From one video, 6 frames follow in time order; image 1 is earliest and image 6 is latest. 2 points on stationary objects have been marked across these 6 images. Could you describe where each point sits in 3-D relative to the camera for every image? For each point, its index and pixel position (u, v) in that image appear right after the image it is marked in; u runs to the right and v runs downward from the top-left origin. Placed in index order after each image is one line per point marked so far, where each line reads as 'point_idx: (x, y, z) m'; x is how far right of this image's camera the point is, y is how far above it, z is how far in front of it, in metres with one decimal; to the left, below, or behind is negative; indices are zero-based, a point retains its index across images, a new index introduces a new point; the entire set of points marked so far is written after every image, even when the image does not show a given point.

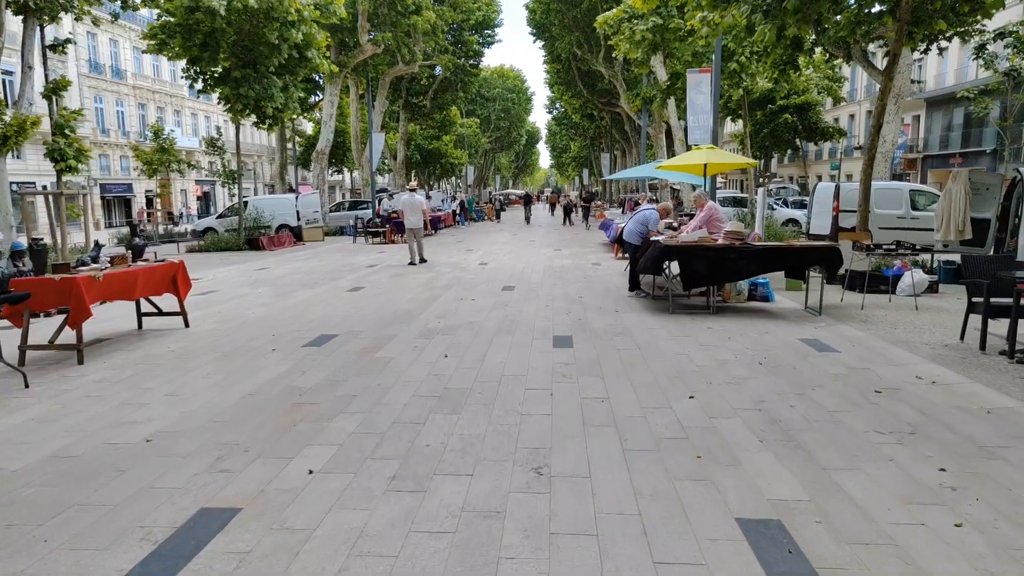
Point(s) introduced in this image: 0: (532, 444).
0: (+0.1, -1.0, +4.2) m
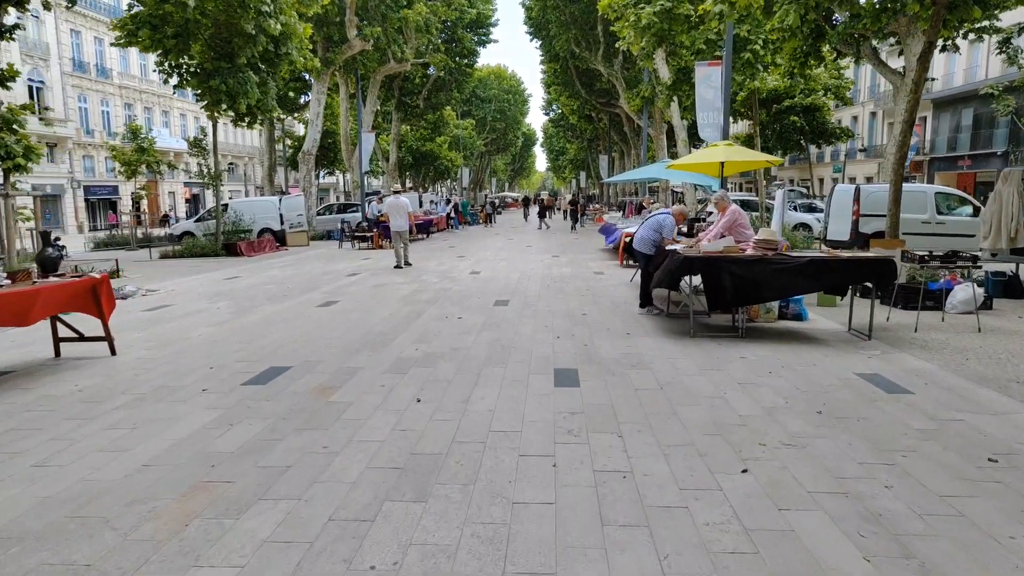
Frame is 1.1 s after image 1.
0: (+0.1, -1.2, +2.8) m
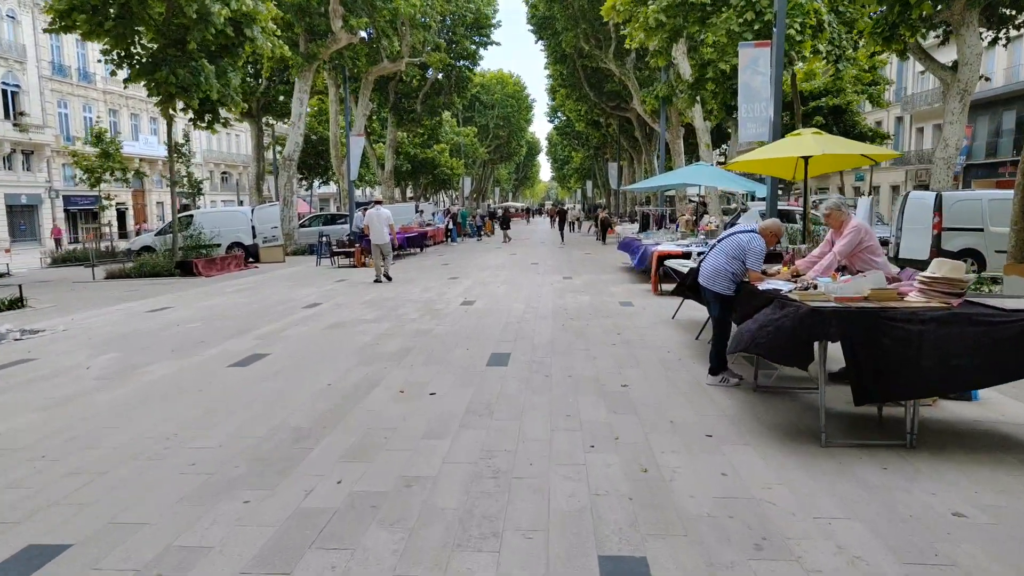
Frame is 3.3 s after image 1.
0: (+0.1, -1.6, -0.3) m
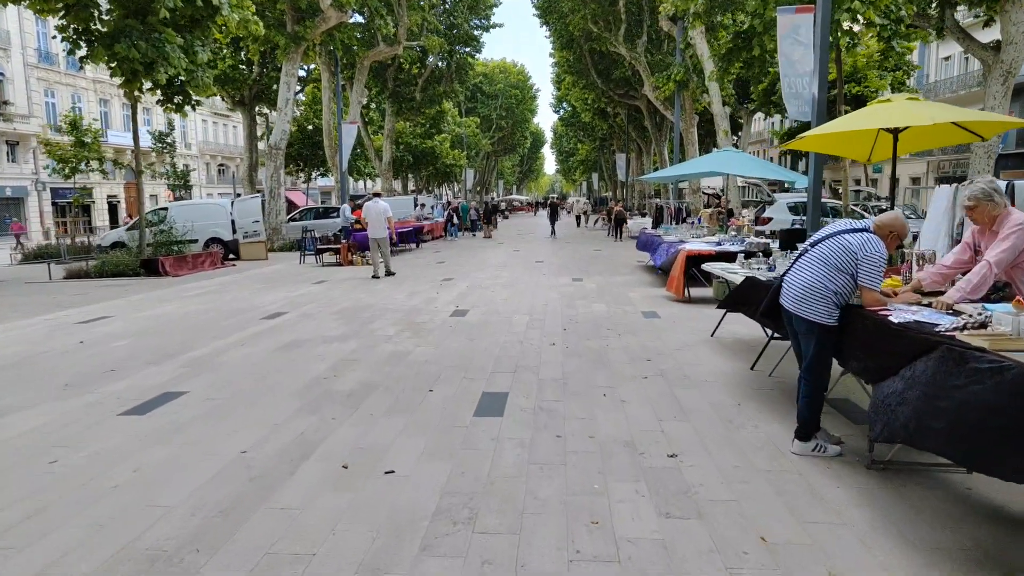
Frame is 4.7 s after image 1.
0: (0.0, -1.8, -2.2) m
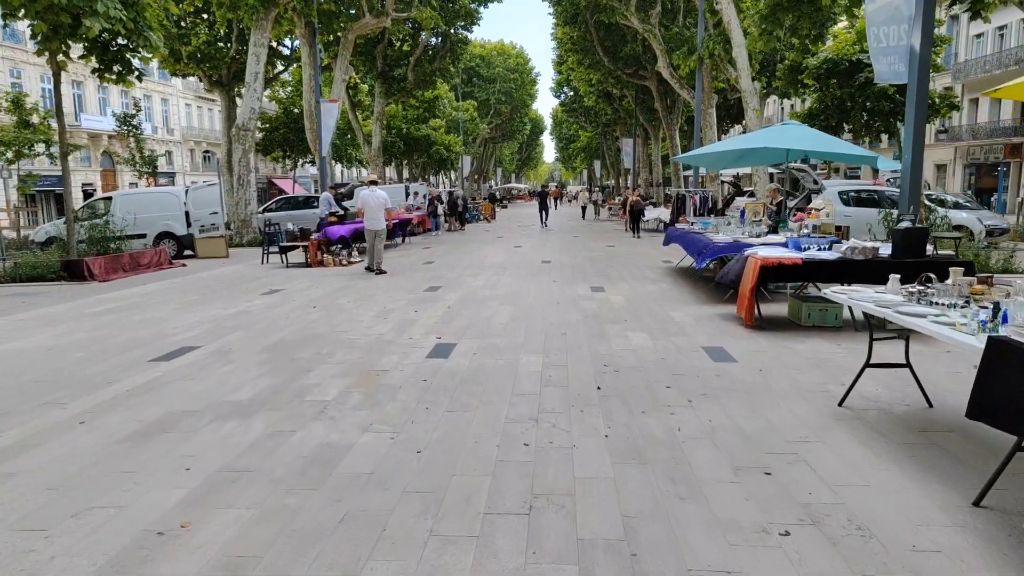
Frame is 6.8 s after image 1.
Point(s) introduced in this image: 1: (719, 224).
0: (+0.1, -2.2, -5.0) m
1: (+3.6, +1.1, +11.6) m
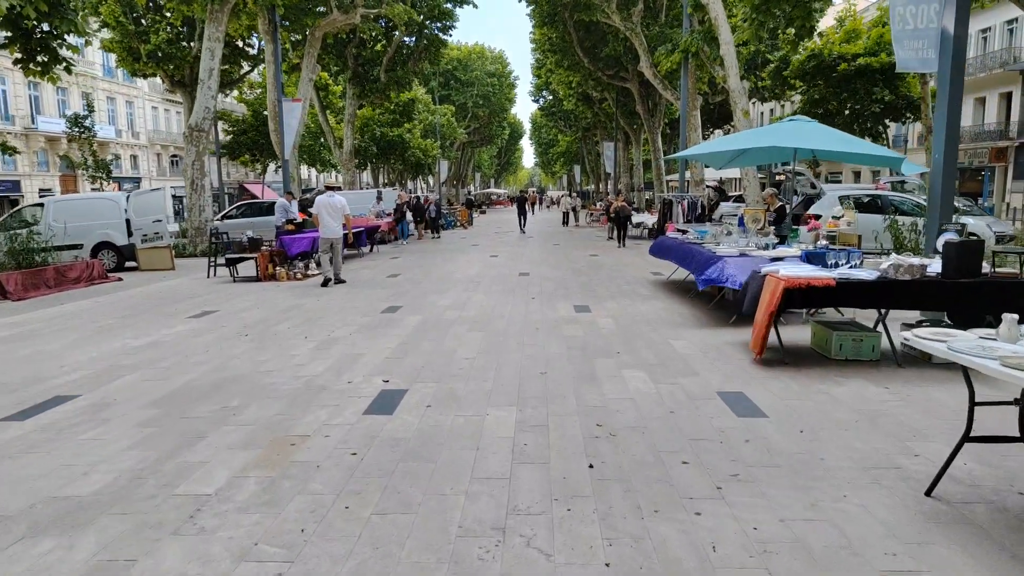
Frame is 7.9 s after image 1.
0: (+0.2, -2.4, -6.5) m
1: (+3.2, +0.8, +10.3) m
